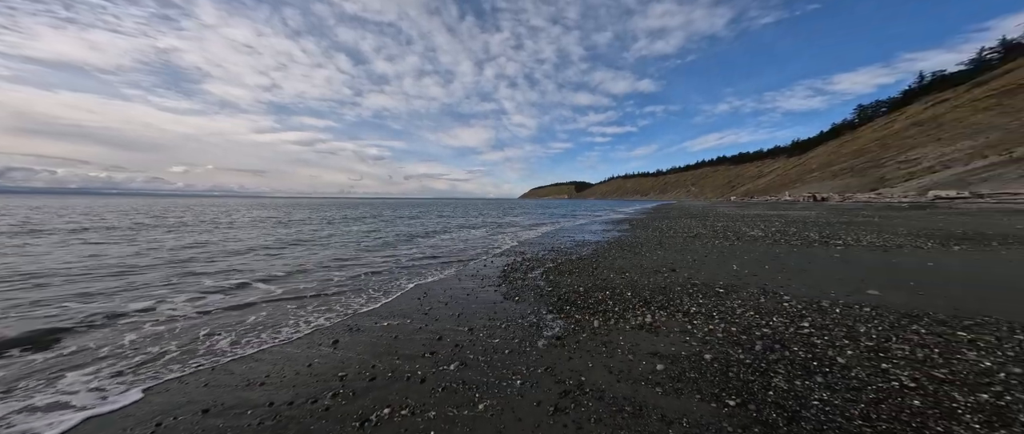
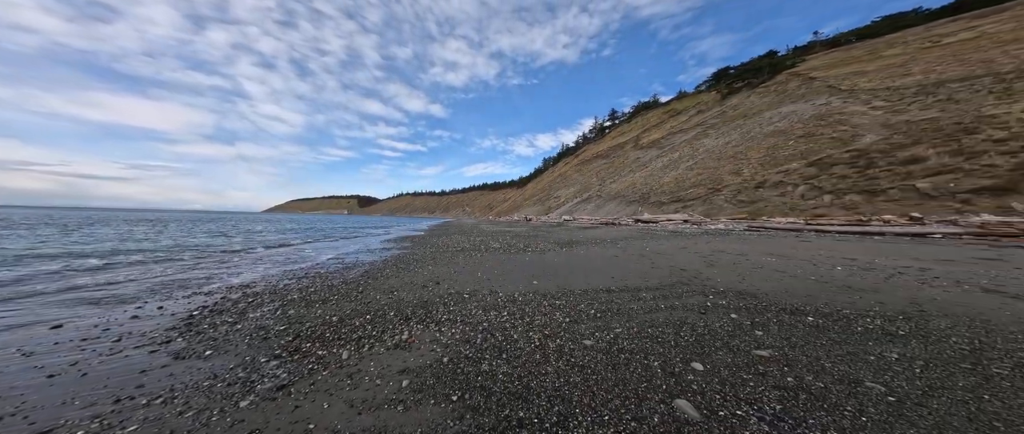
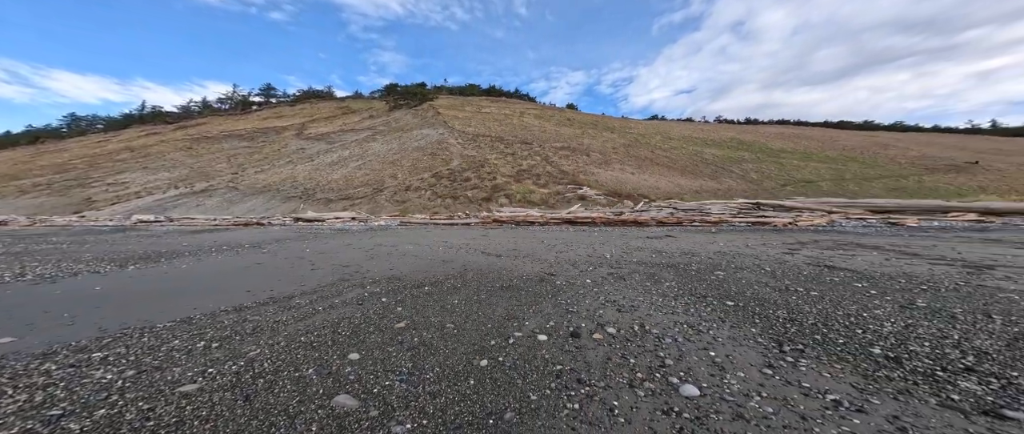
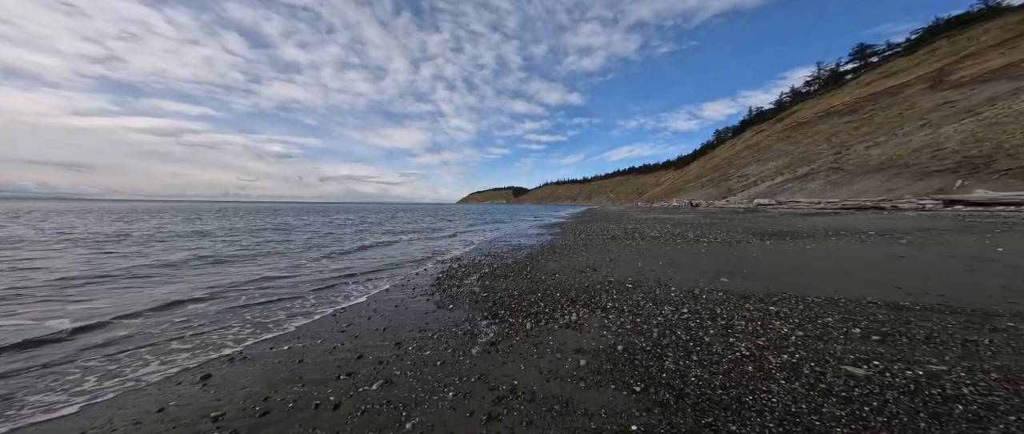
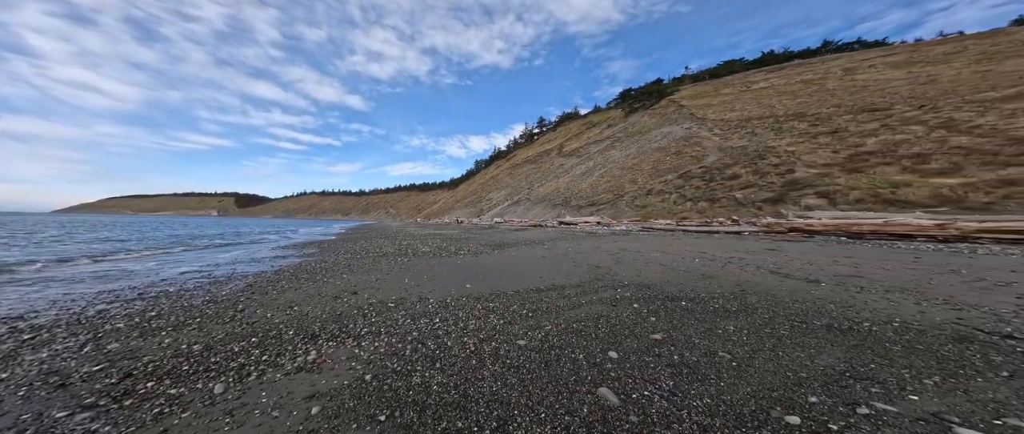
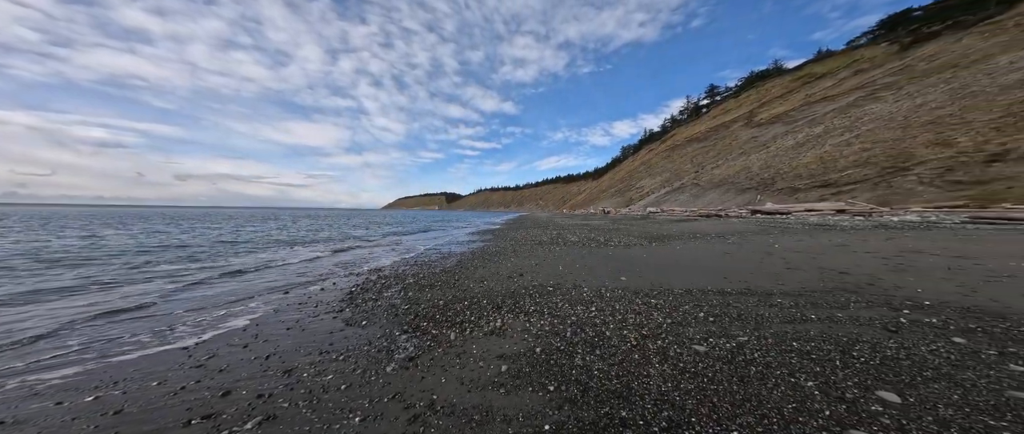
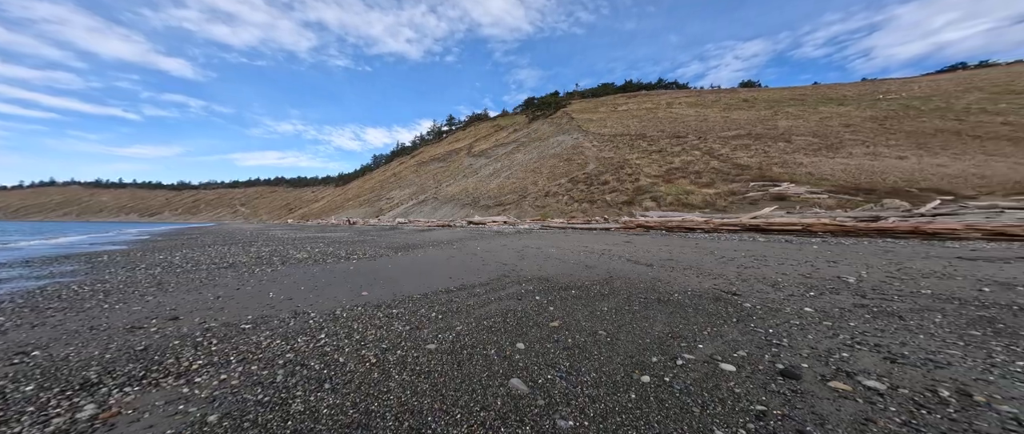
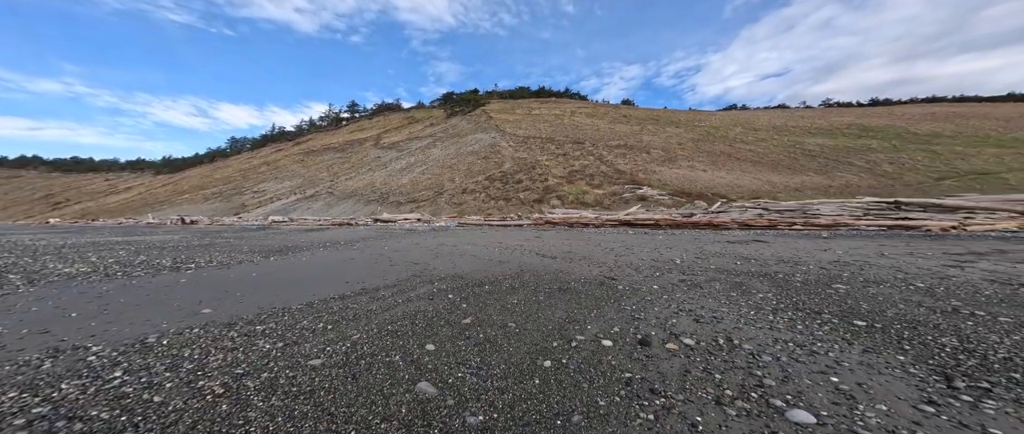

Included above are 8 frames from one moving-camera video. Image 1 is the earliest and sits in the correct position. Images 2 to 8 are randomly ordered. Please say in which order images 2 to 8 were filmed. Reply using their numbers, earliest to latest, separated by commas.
4, 6, 2, 5, 7, 8, 3
